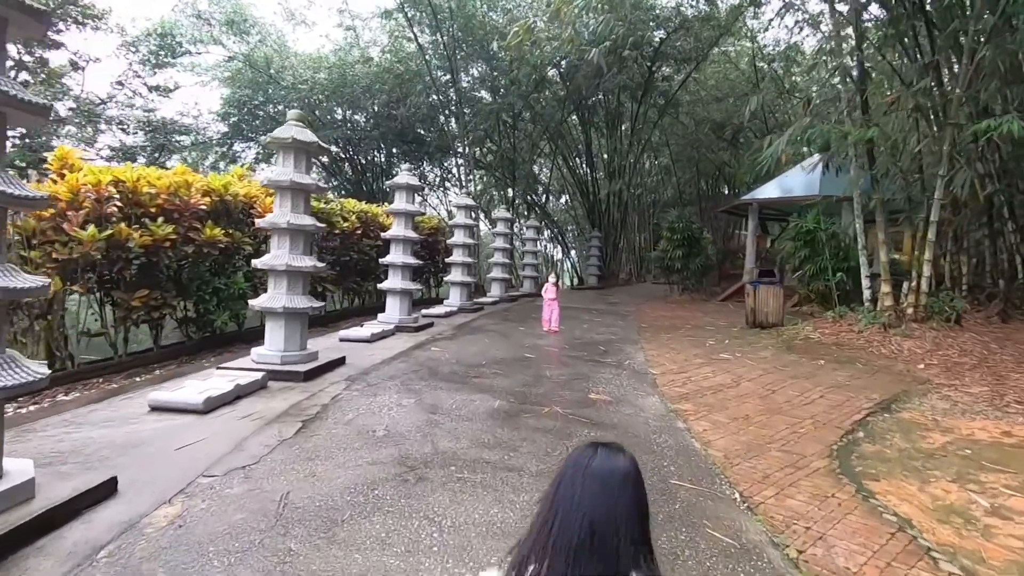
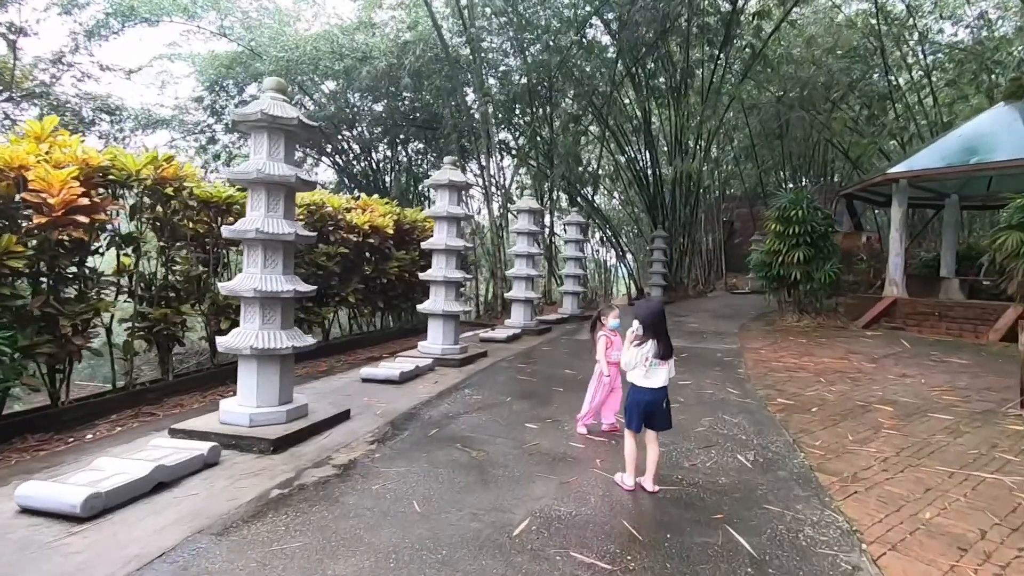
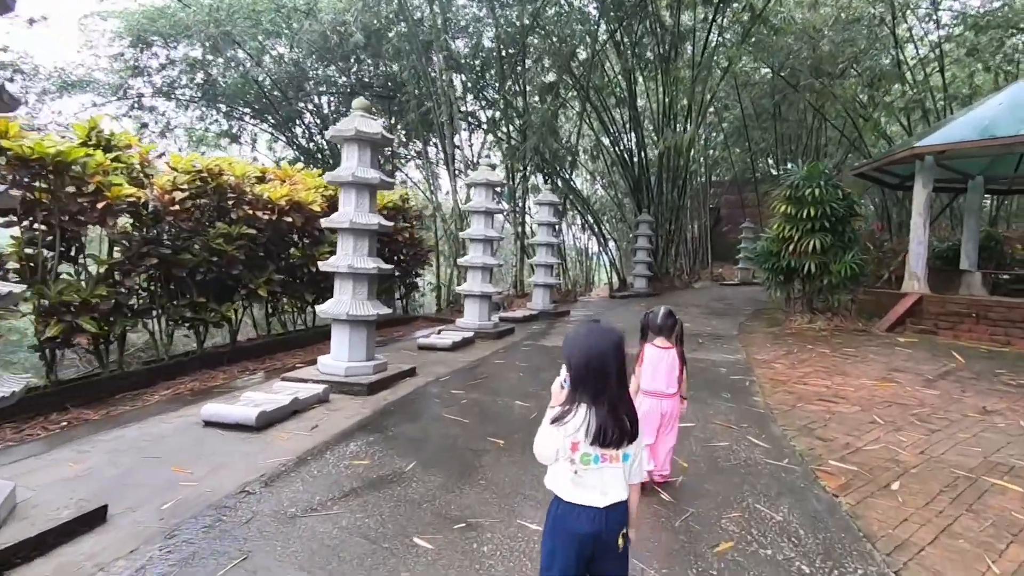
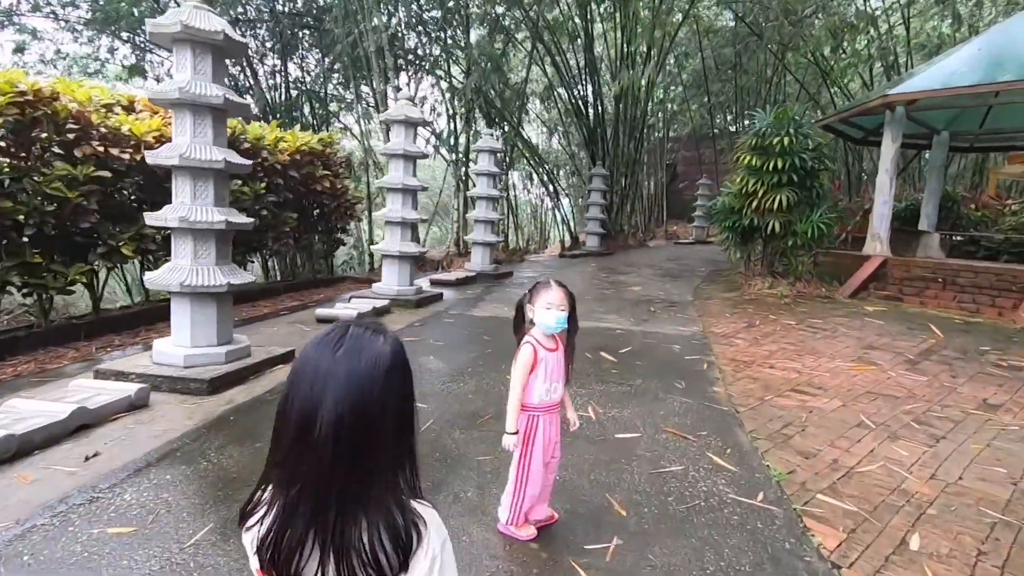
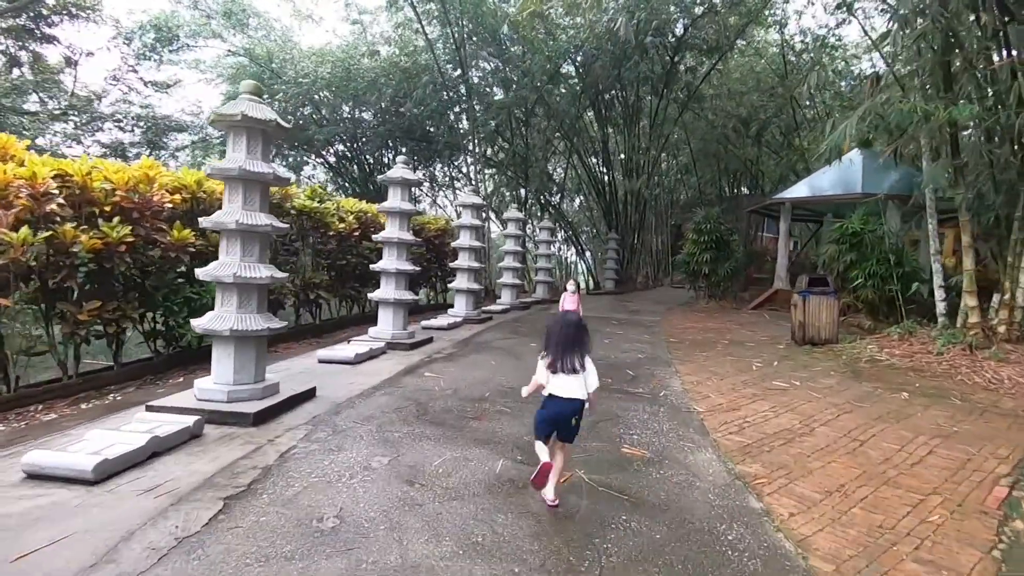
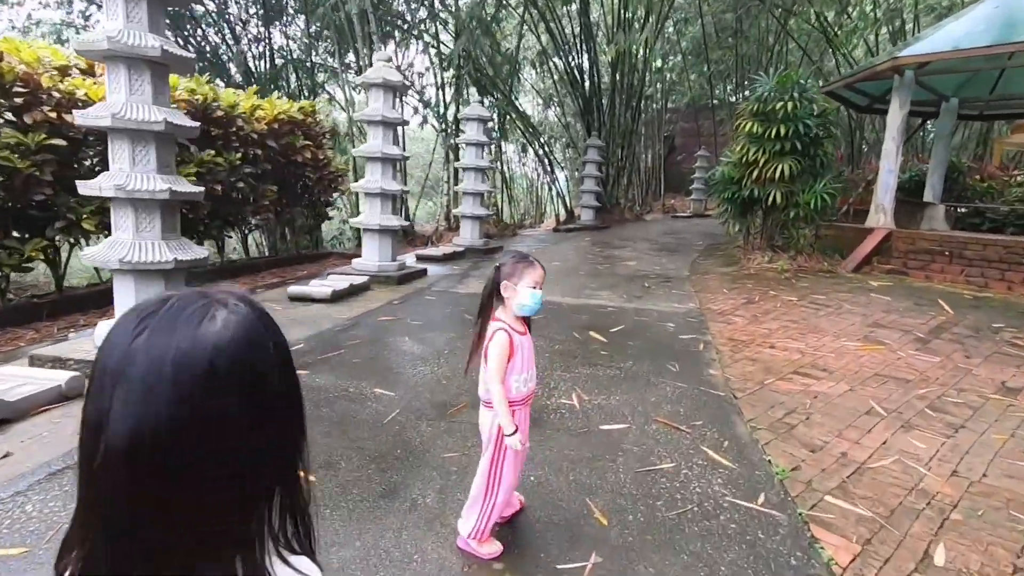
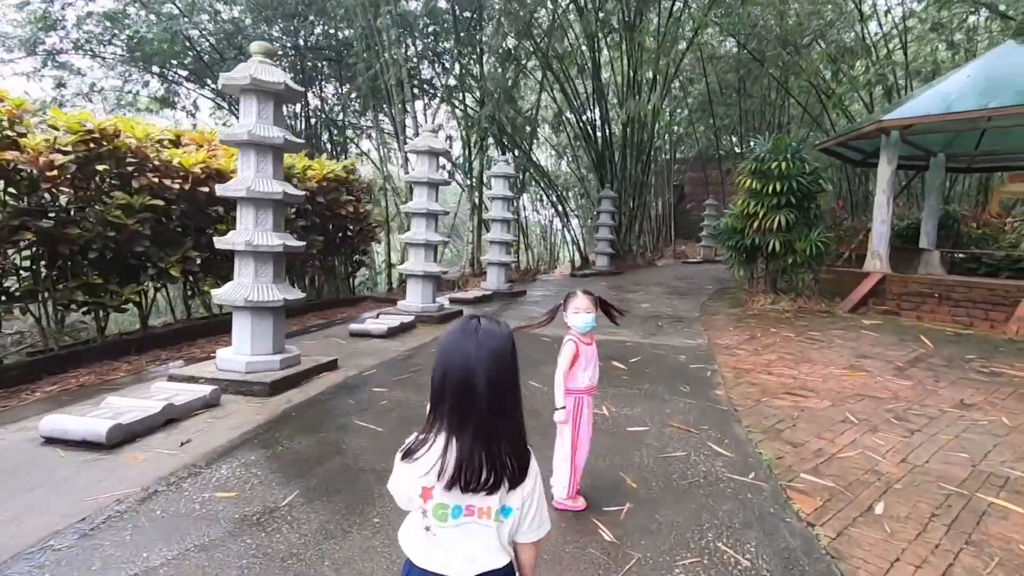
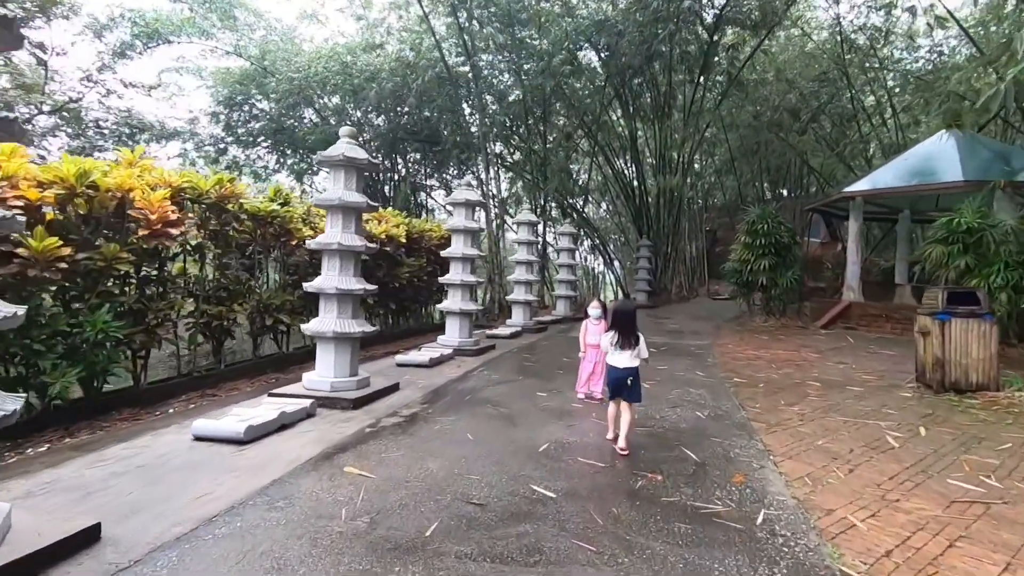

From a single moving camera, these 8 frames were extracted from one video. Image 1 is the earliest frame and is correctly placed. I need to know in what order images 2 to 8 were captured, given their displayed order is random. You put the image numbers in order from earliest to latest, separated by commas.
5, 8, 2, 3, 7, 4, 6
